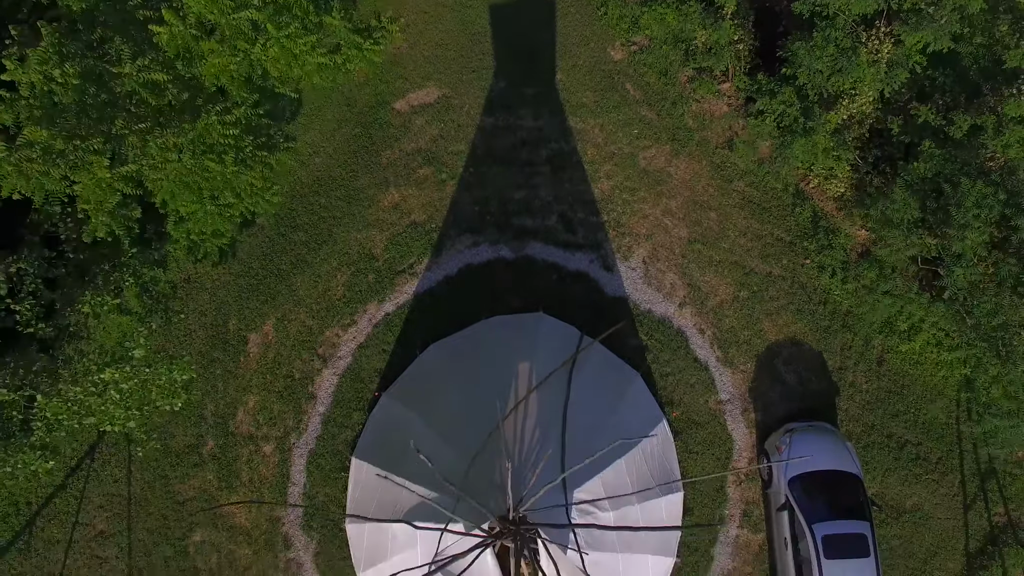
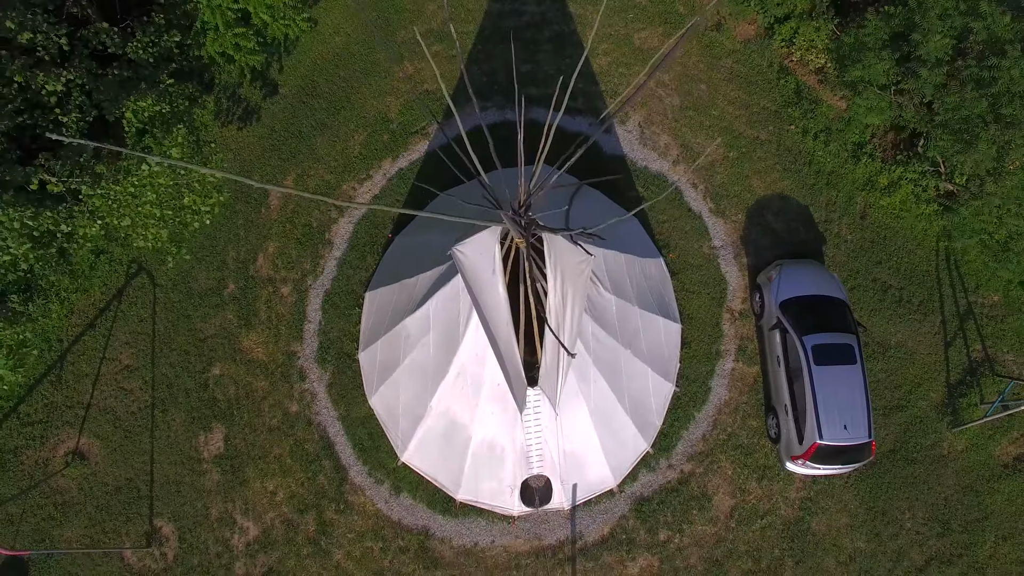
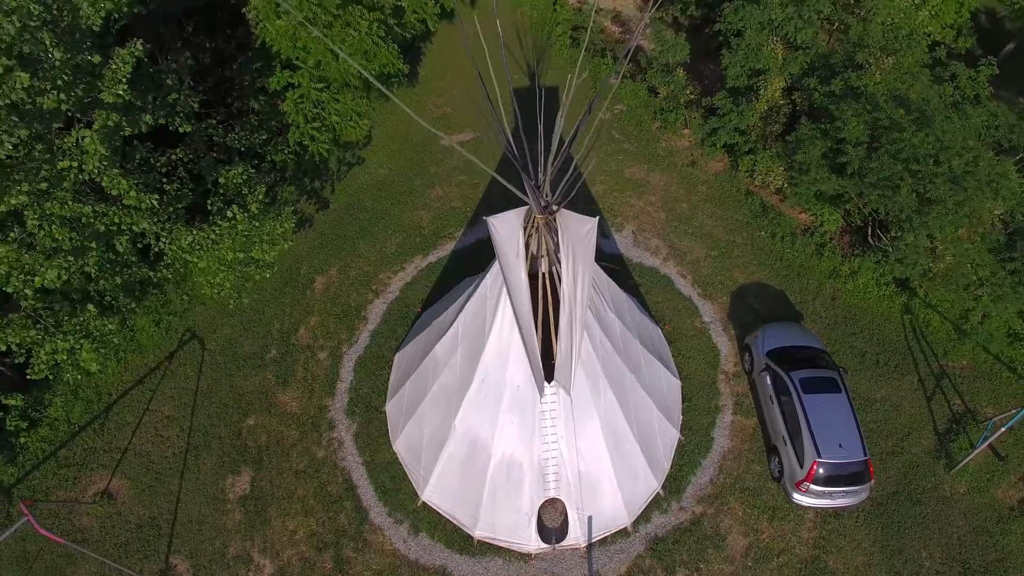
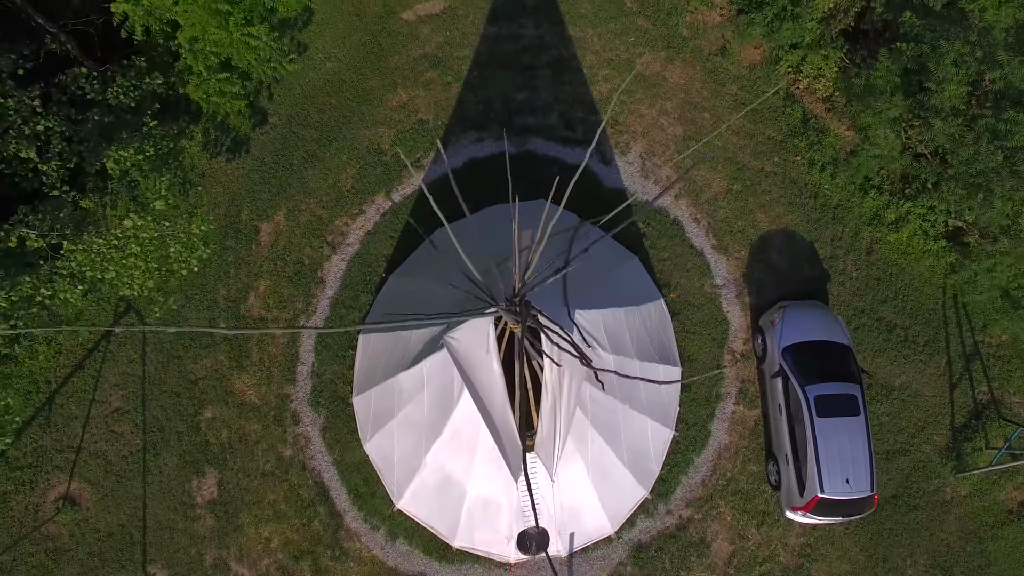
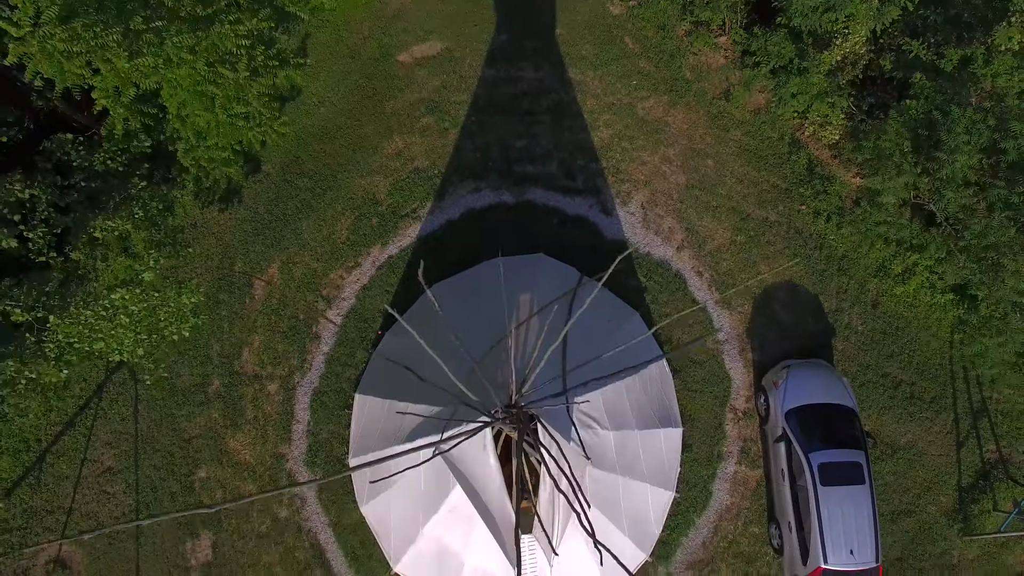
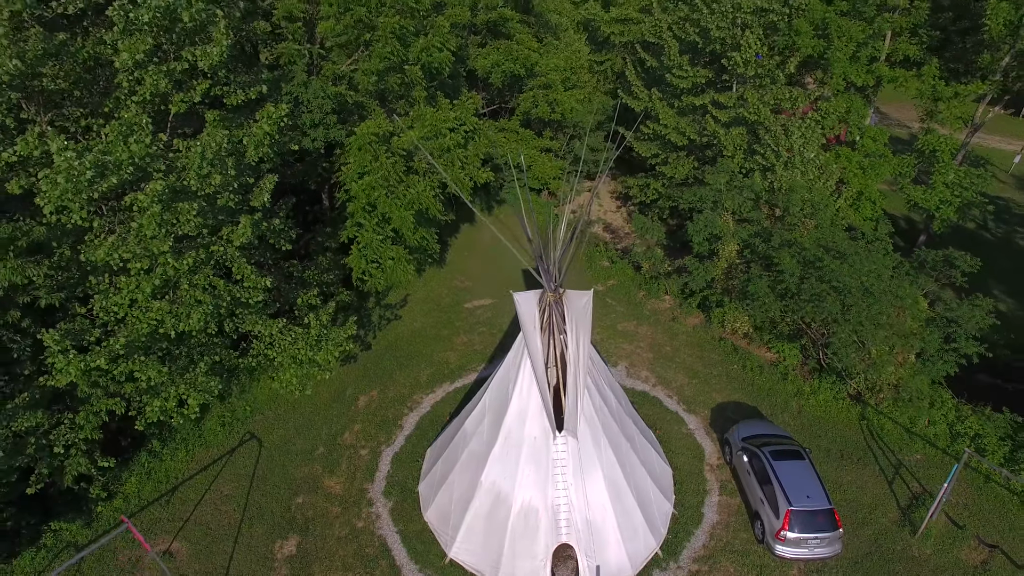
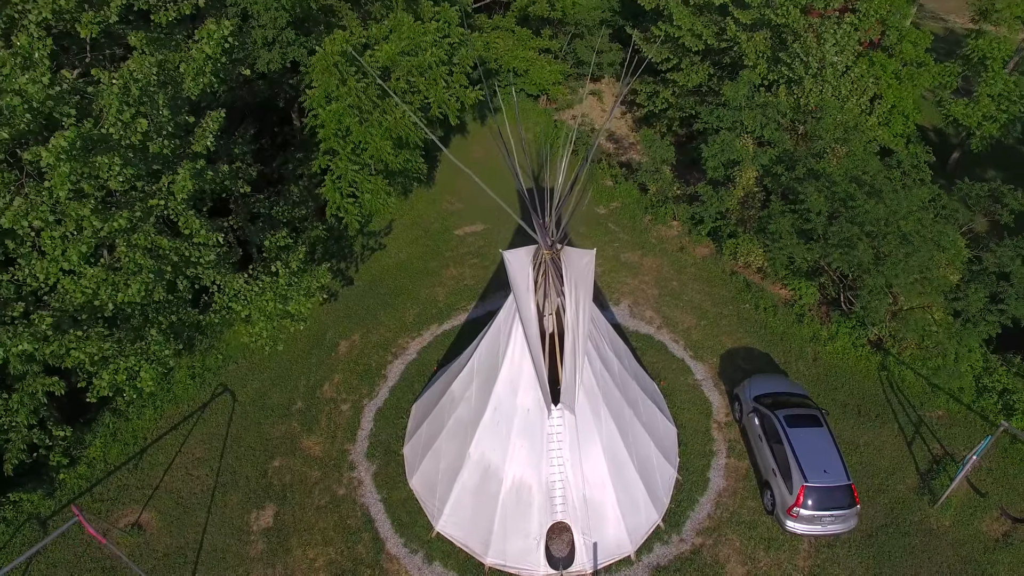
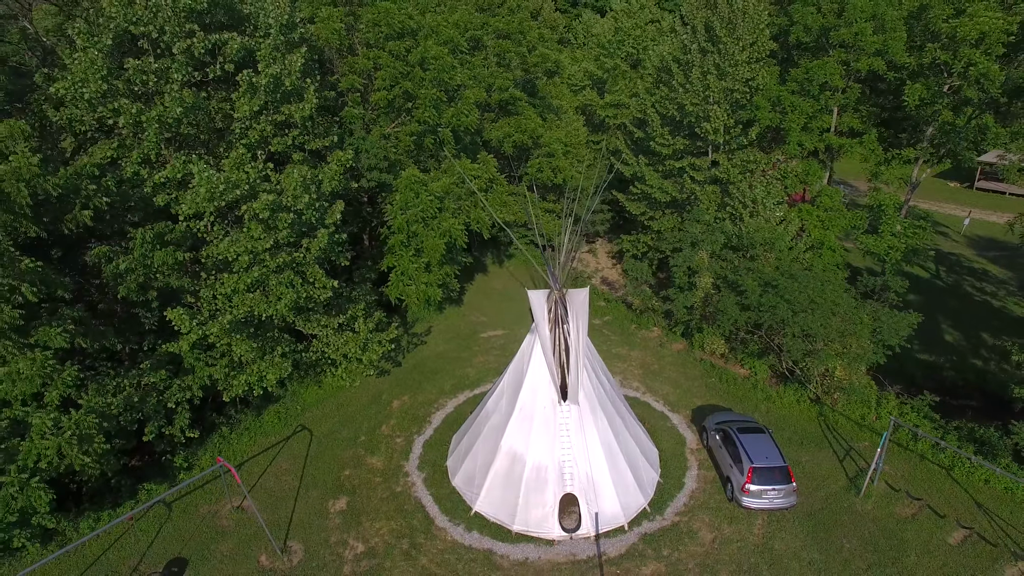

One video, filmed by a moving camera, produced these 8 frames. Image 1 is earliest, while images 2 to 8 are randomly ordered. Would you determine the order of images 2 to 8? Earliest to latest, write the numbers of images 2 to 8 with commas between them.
5, 4, 2, 3, 7, 6, 8
